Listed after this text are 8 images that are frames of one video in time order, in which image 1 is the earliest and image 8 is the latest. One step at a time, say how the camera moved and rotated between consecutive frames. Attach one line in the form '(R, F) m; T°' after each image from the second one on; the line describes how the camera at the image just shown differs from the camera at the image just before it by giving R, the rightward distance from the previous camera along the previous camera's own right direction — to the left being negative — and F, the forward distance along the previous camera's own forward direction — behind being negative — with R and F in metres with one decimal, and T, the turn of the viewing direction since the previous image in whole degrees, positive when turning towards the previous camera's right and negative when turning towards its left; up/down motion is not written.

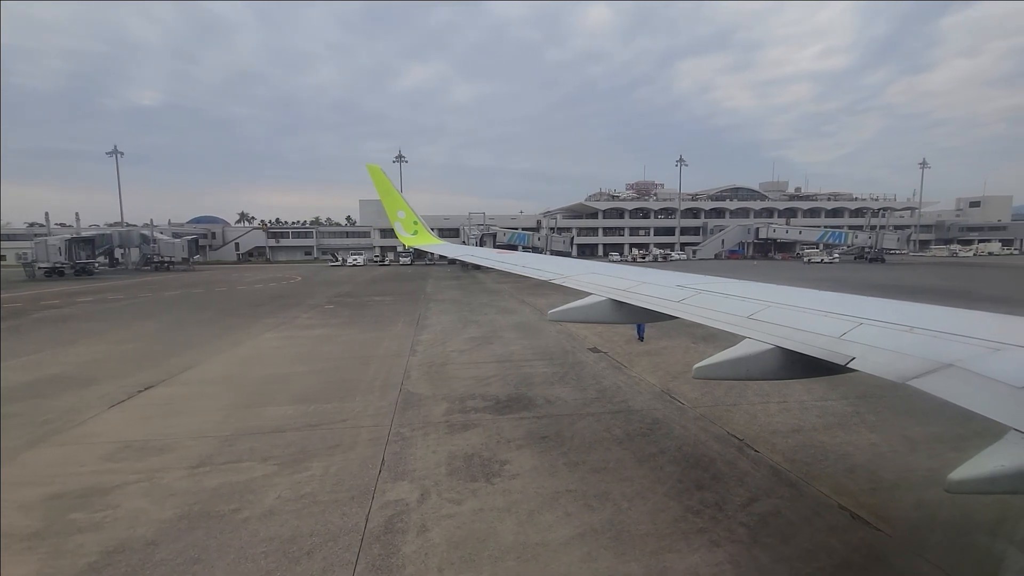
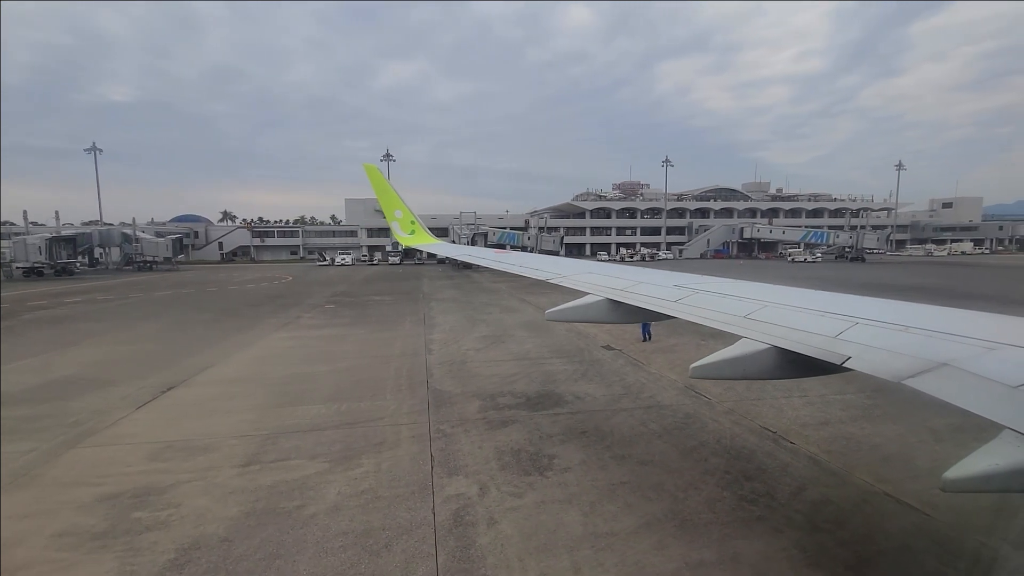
(-0.6, -0.1) m; +2°
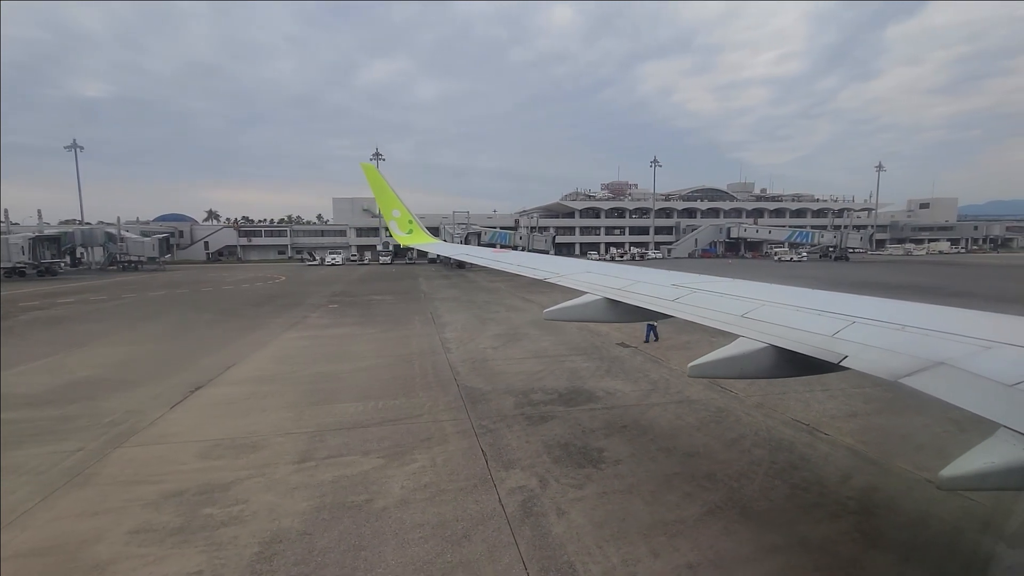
(-0.7, -0.1) m; +2°
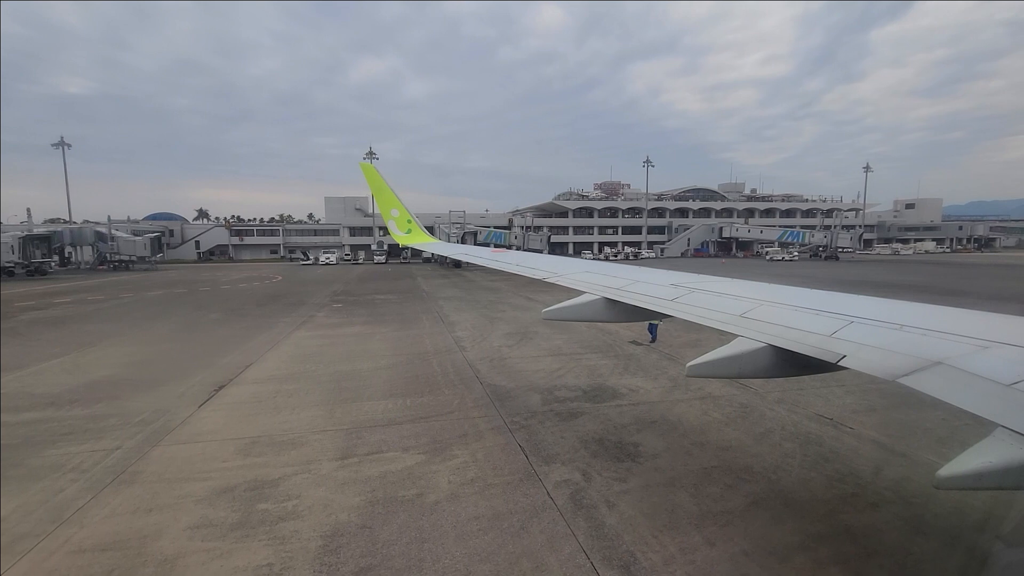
(-0.5, -0.1) m; +1°
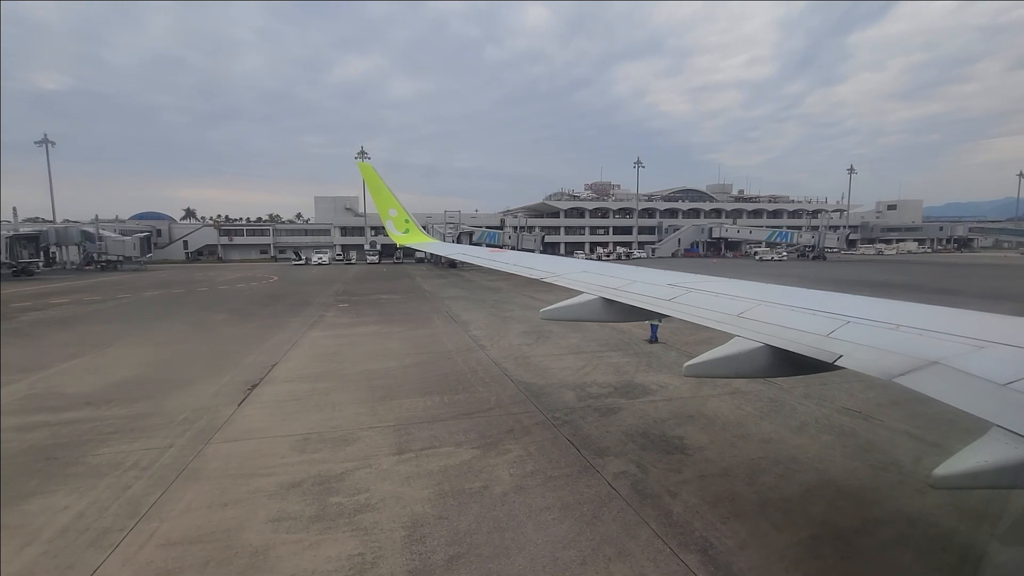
(-0.7, -0.1) m; +1°
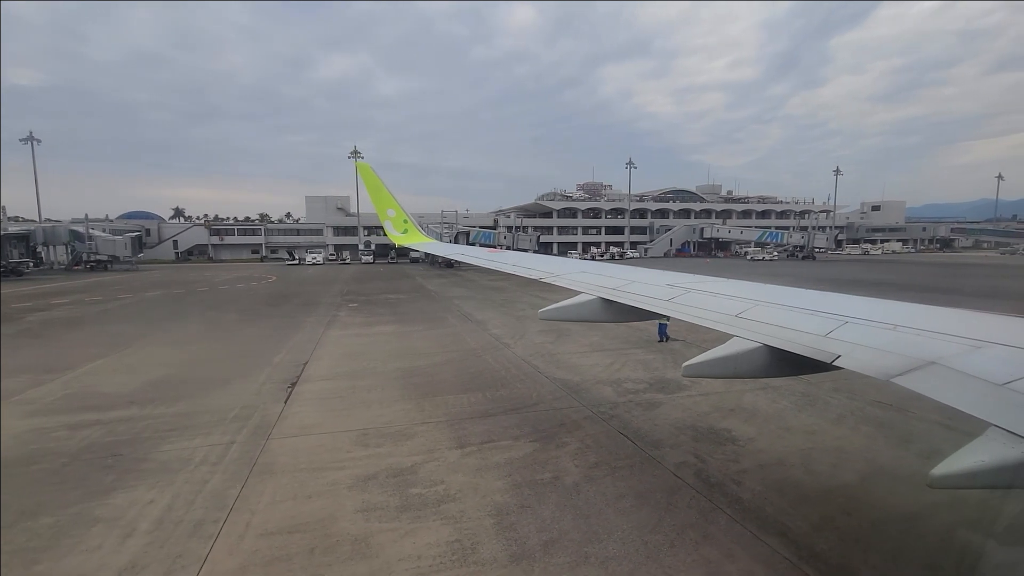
(-0.7, -0.1) m; +1°
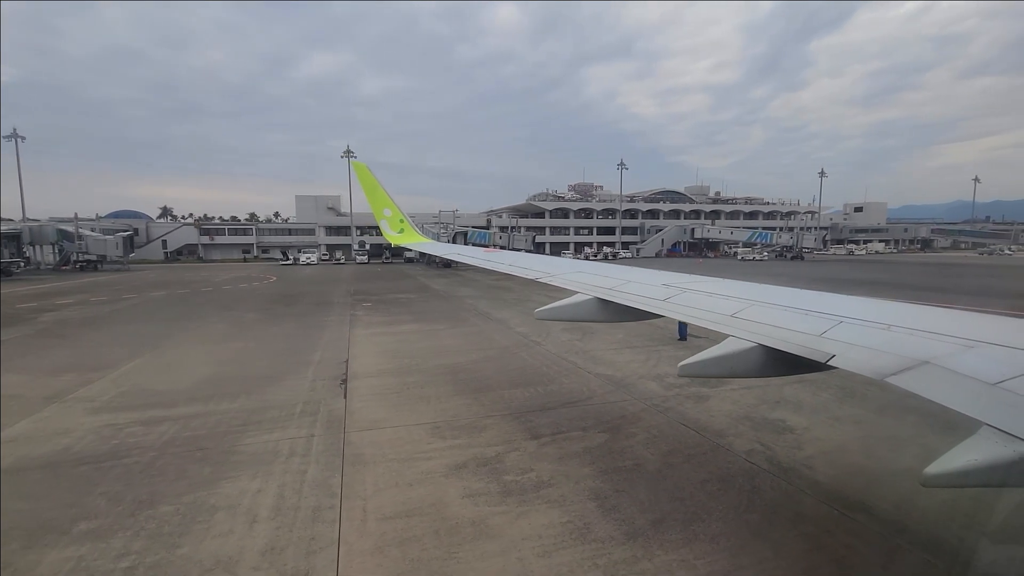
(-0.9, -0.2) m; +1°
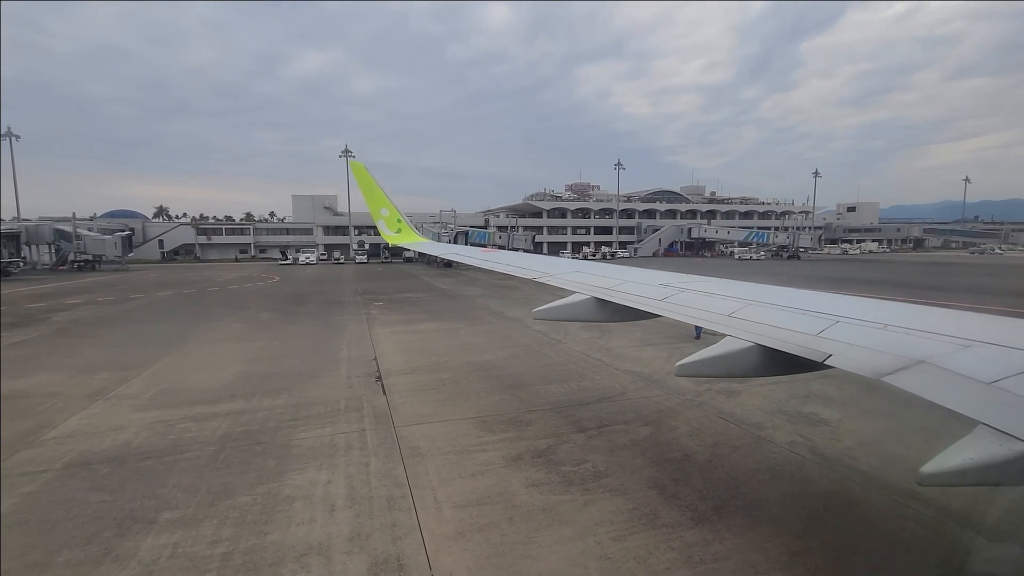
(-0.6, -0.2) m; +1°
